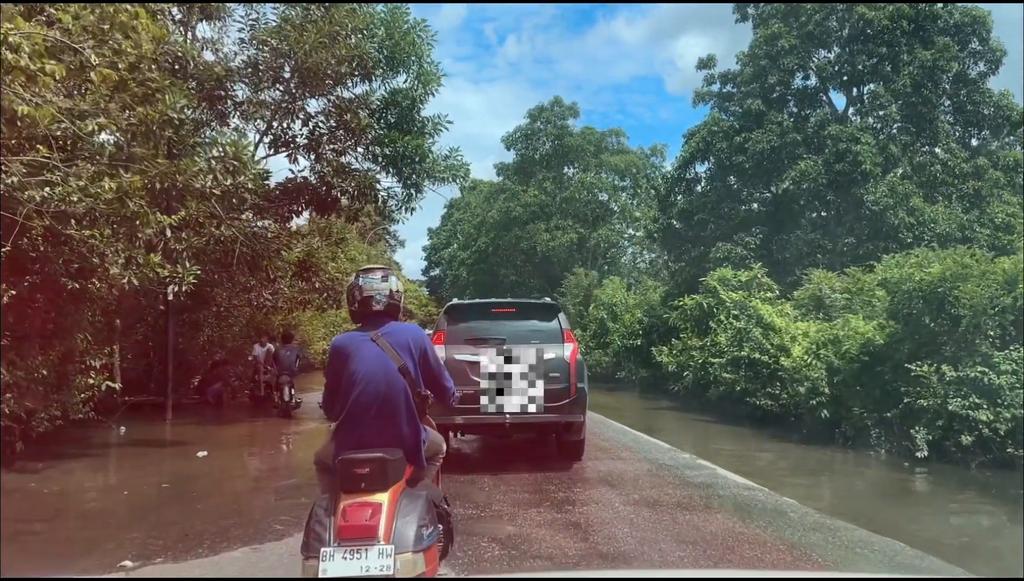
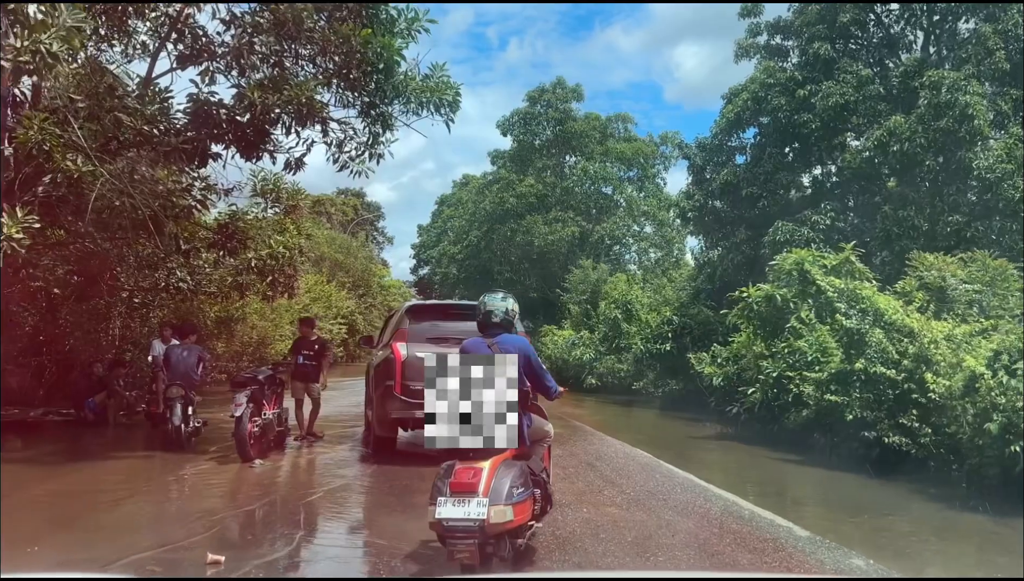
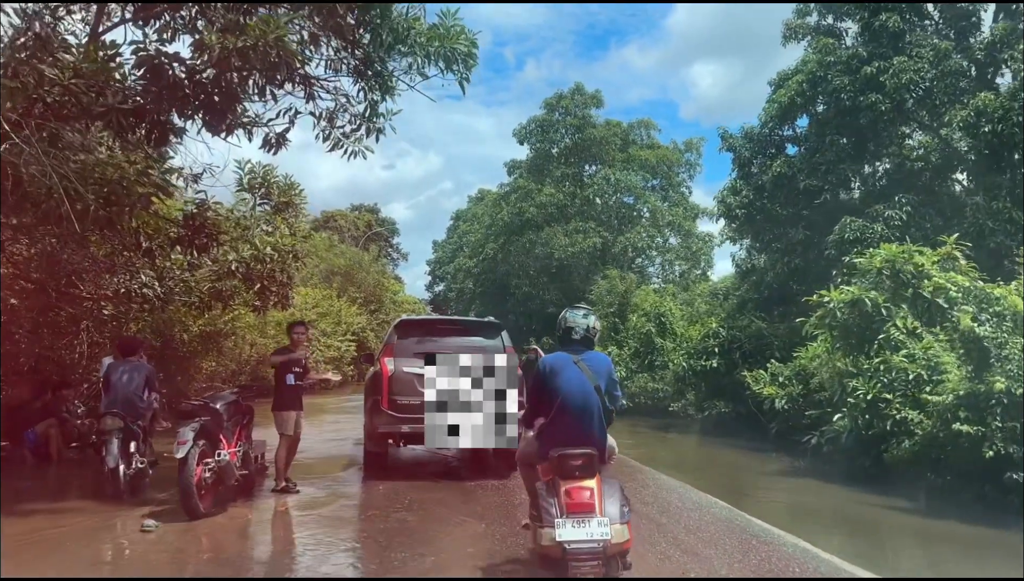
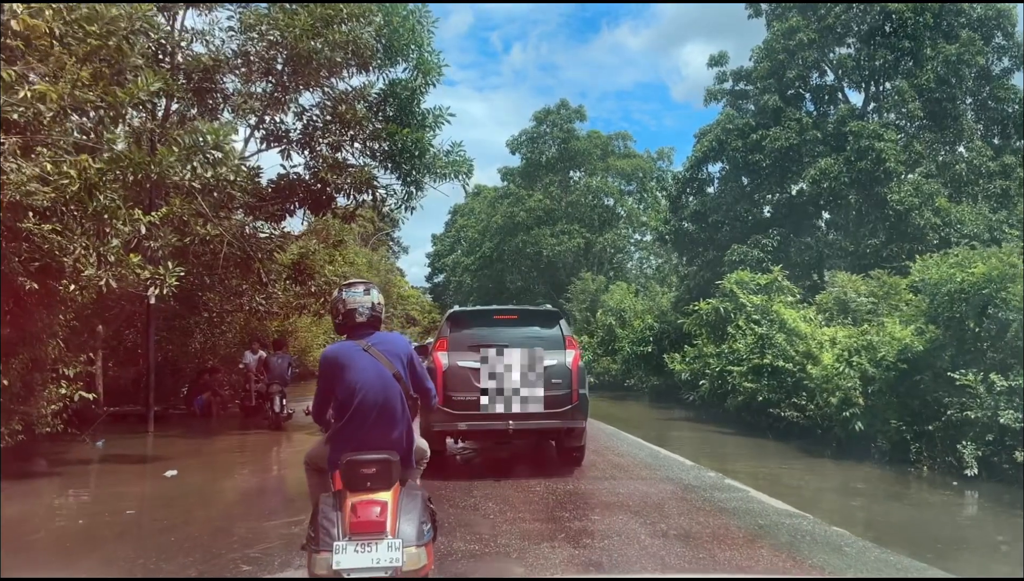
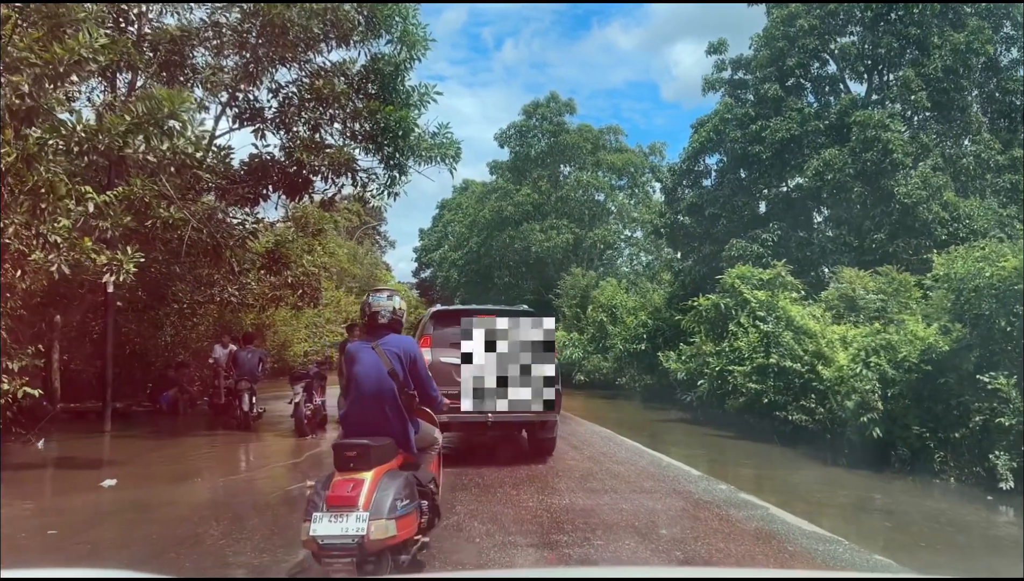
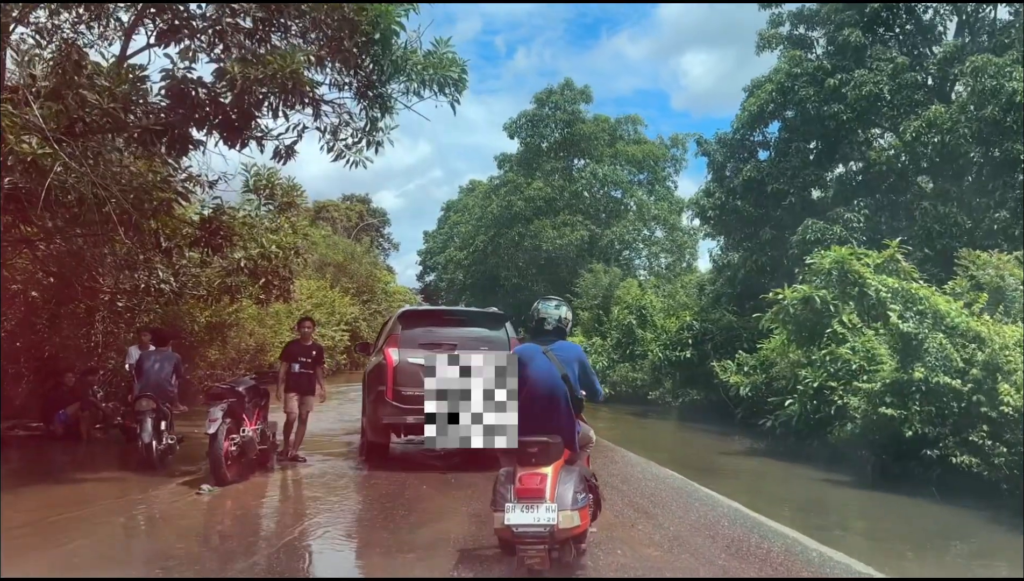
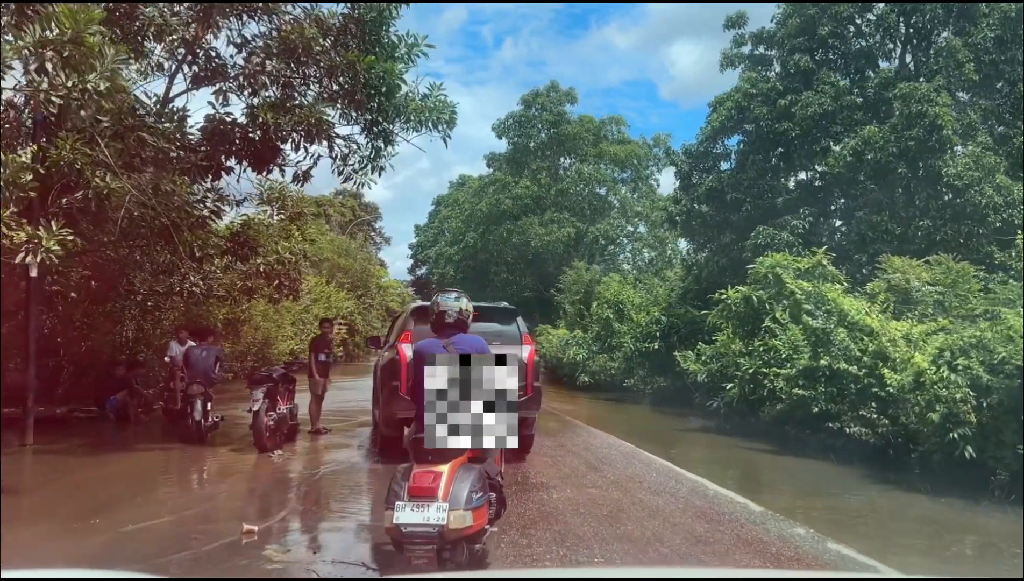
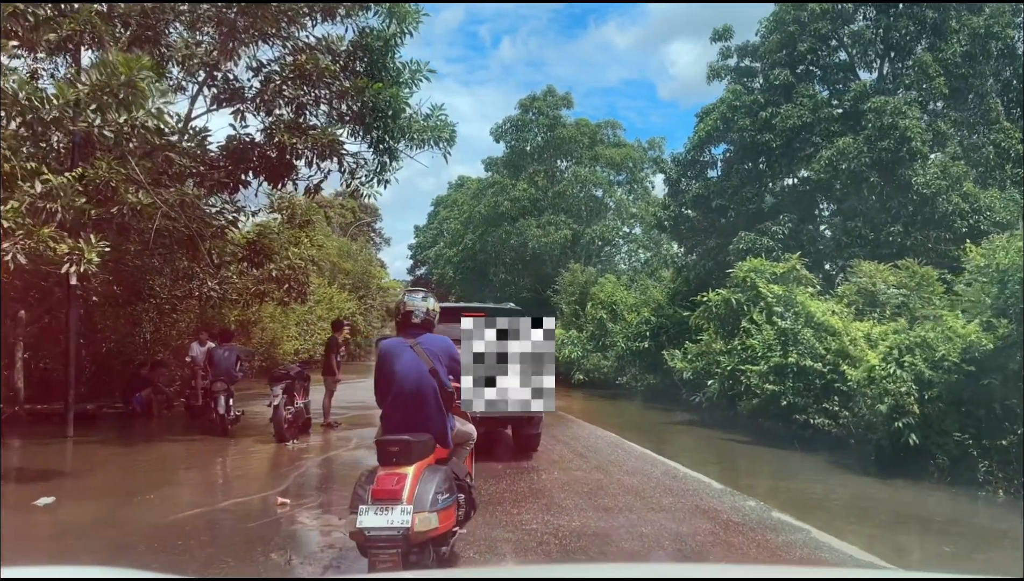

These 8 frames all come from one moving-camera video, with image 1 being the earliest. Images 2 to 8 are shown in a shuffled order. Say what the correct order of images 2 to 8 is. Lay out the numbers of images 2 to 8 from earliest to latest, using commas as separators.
4, 5, 8, 7, 2, 6, 3
